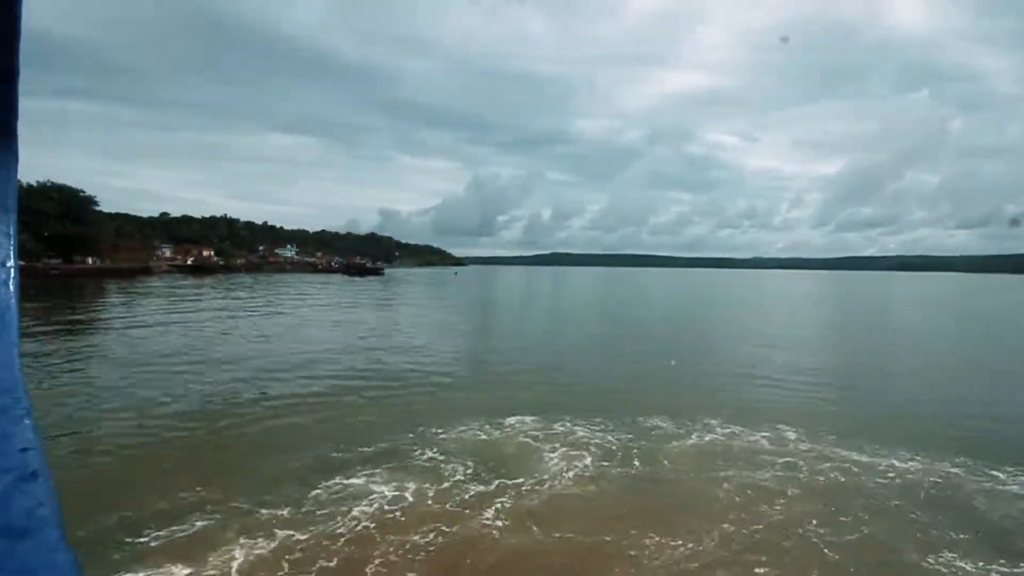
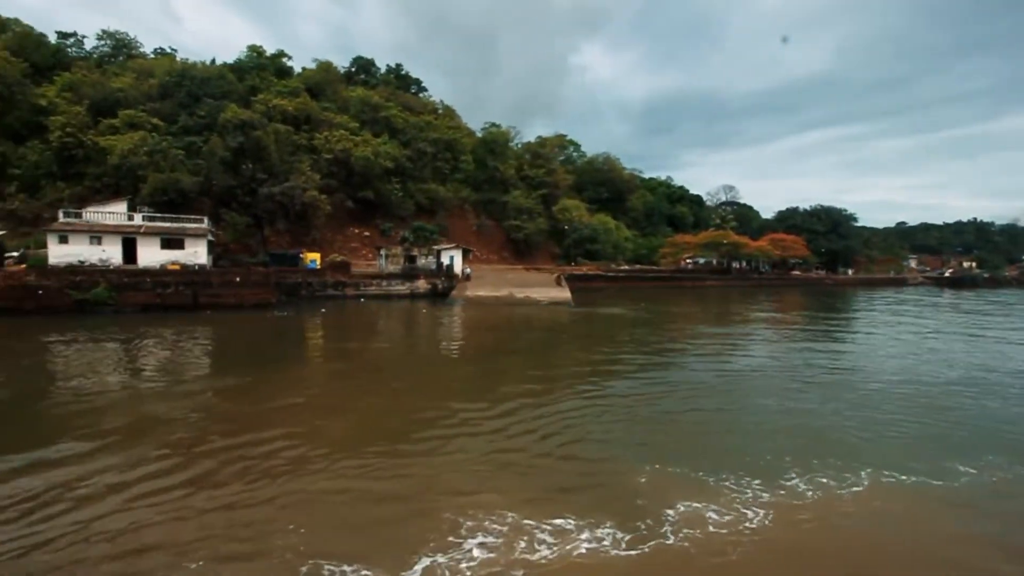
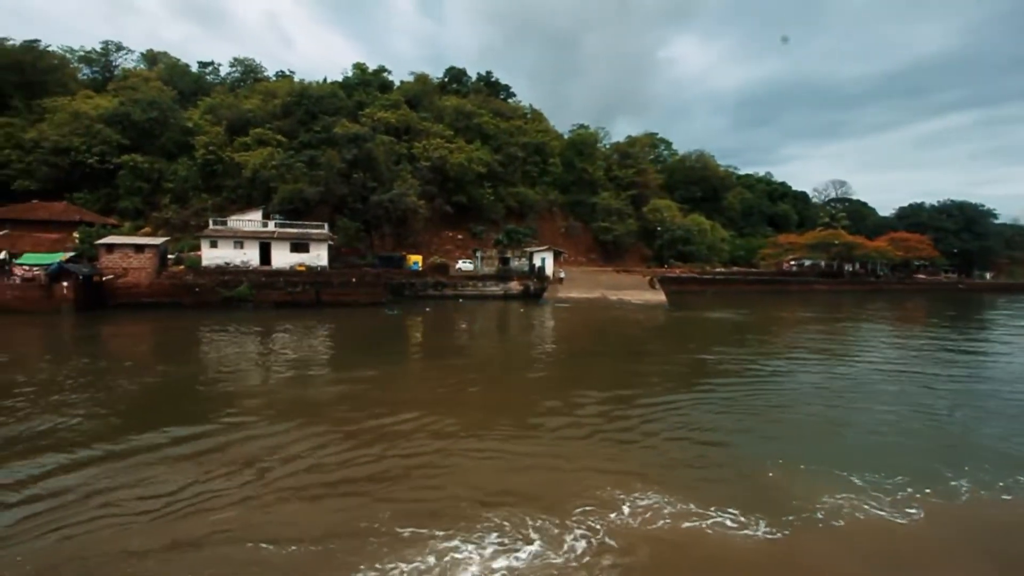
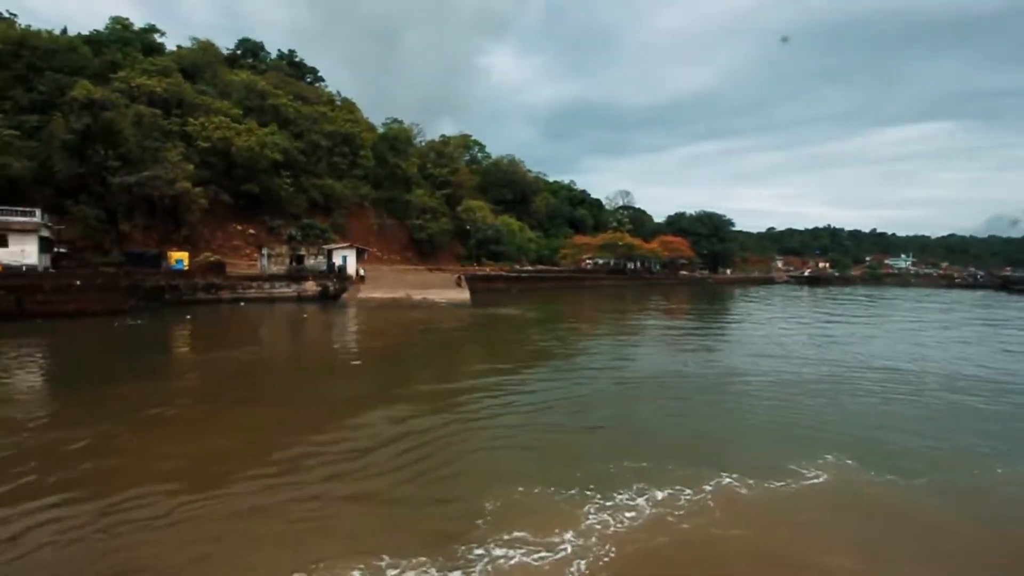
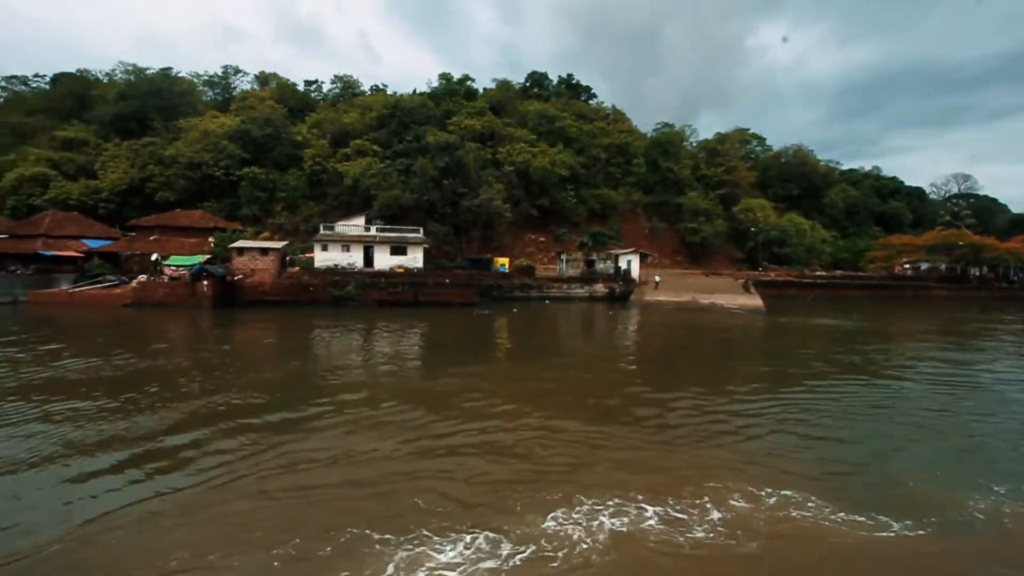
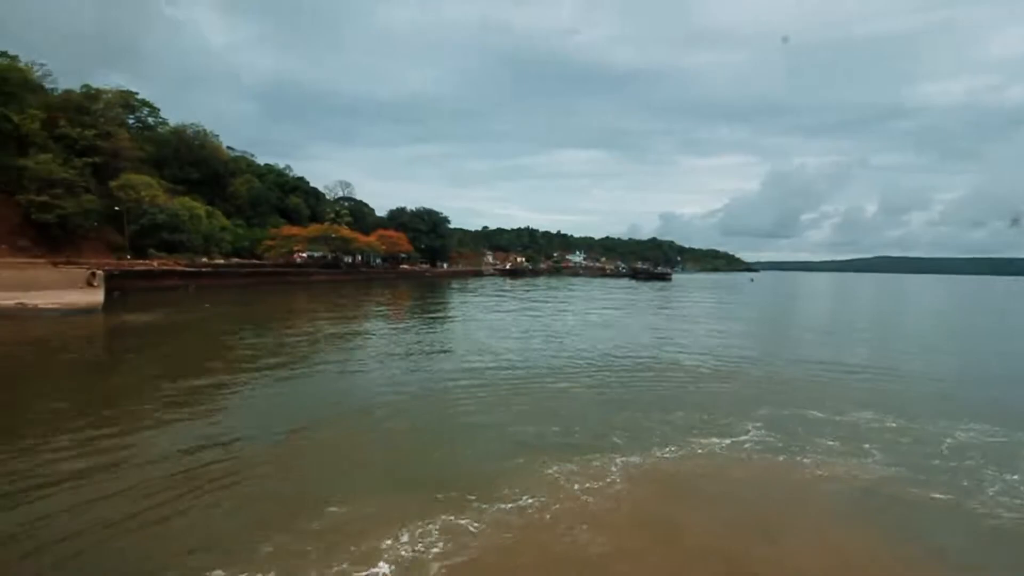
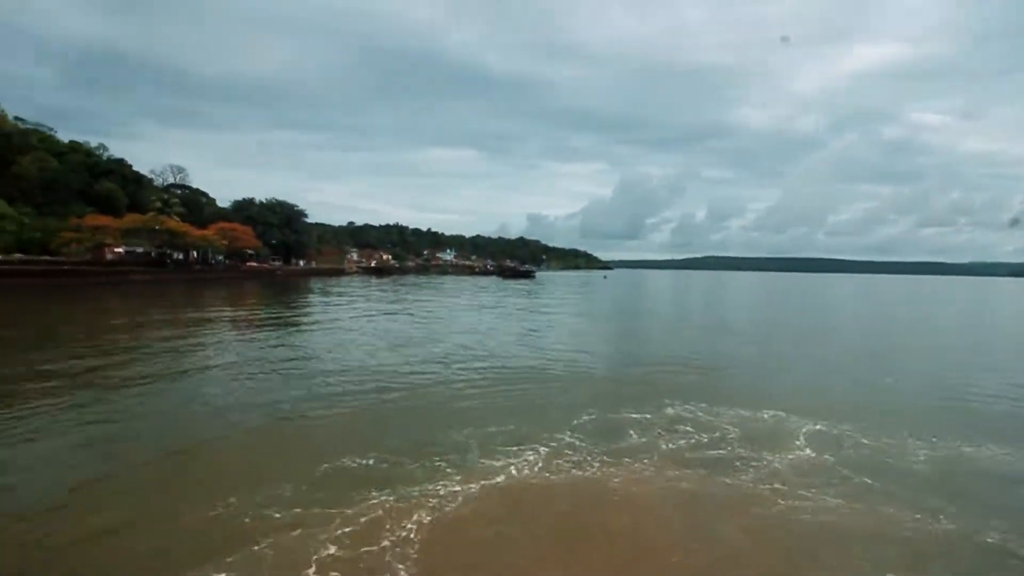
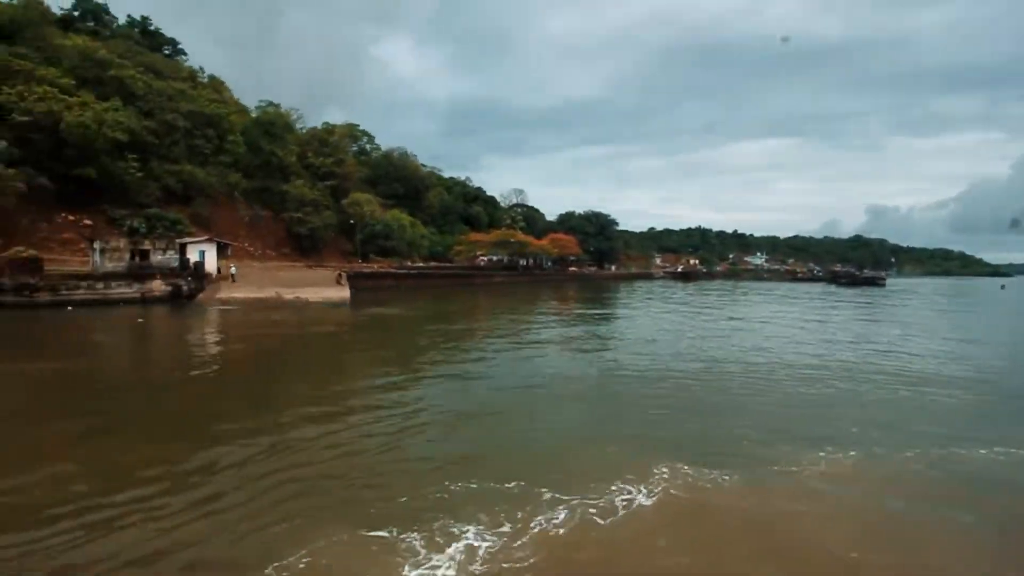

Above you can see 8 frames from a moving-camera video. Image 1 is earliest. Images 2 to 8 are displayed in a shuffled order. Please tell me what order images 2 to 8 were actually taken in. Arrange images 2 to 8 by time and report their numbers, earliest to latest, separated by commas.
7, 6, 8, 4, 2, 3, 5
